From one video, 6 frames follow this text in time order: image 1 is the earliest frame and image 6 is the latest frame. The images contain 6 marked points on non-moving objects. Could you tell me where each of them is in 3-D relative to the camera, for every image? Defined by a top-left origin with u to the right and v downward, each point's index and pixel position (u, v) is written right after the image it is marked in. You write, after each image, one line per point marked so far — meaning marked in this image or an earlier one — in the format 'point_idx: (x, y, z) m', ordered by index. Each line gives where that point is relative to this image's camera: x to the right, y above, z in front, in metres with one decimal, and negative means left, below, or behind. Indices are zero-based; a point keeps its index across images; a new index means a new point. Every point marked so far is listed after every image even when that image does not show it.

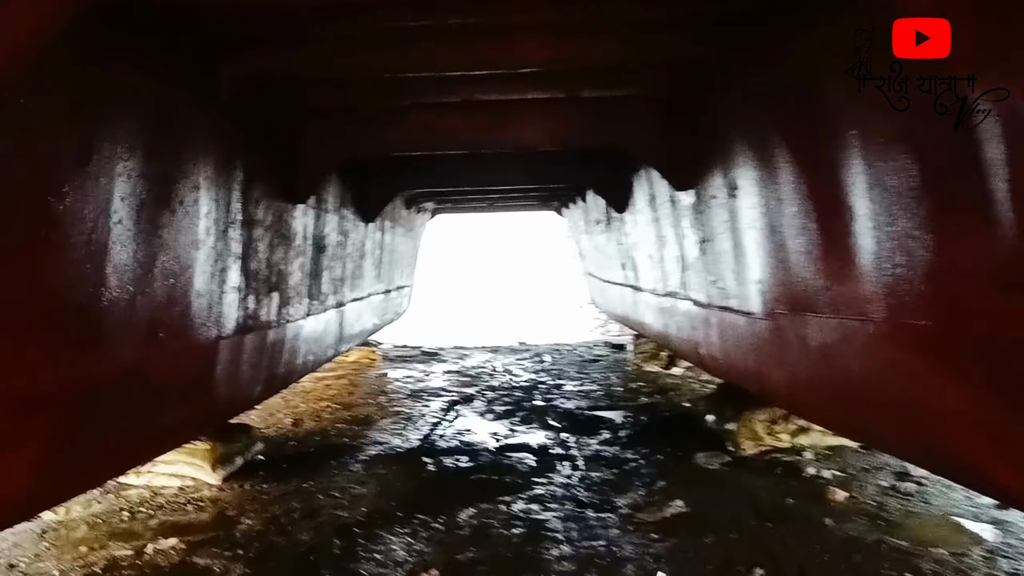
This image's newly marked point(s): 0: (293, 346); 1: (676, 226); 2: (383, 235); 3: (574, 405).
0: (-1.3, -0.3, +4.1) m
1: (+1.0, +0.4, +4.1) m
2: (-1.2, +0.5, +6.3) m
3: (+0.5, -1.0, +5.6) m
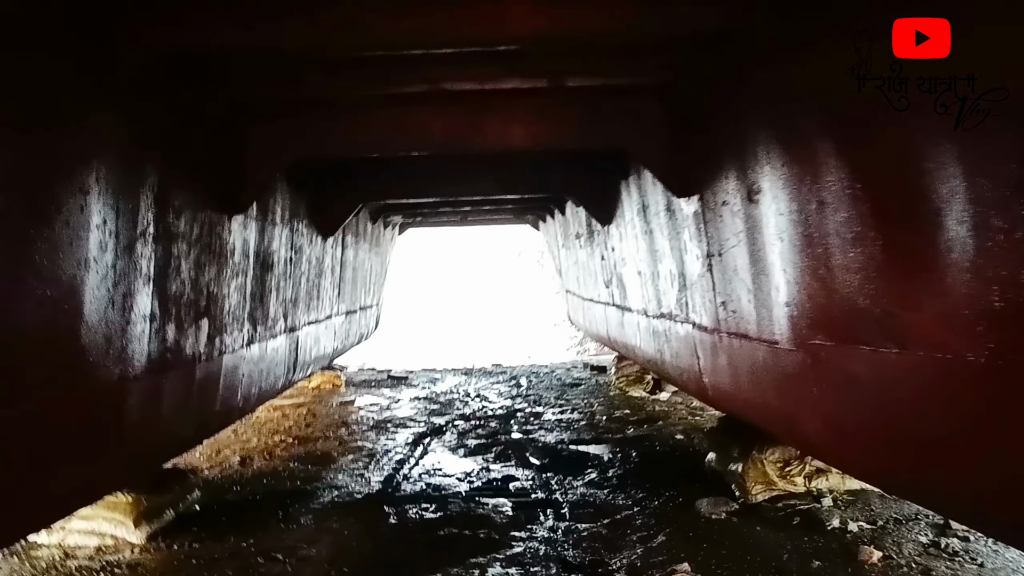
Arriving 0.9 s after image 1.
0: (-1.4, -0.4, +3.5) m
1: (+0.9, +0.3, +3.6) m
2: (-1.5, +0.3, +5.8) m
3: (+0.3, -1.1, +5.1) m
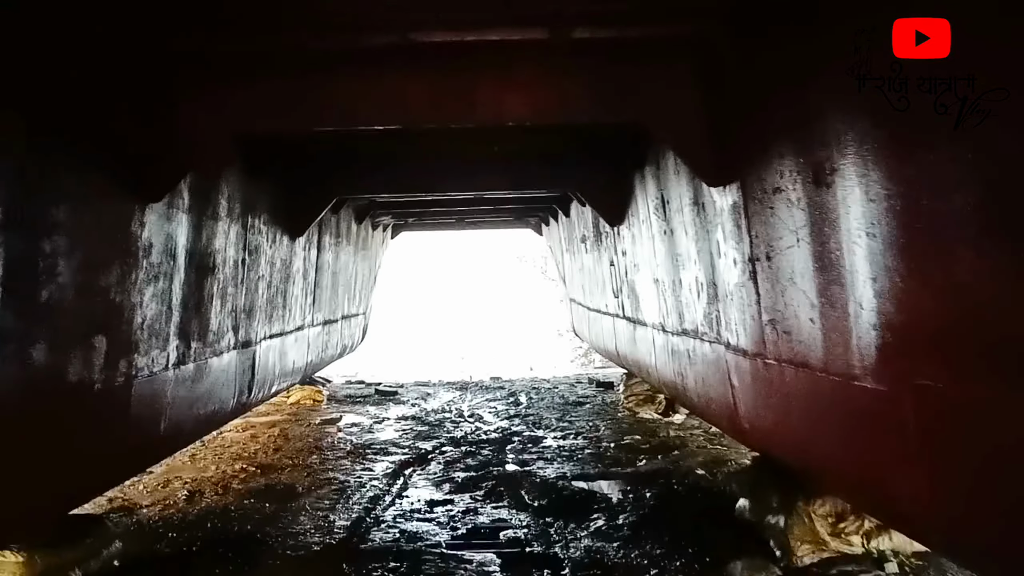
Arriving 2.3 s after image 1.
0: (-1.5, -0.5, +2.8) m
1: (+0.9, +0.2, +3.0) m
2: (-1.5, +0.3, +5.1) m
3: (+0.3, -1.2, +4.4) m
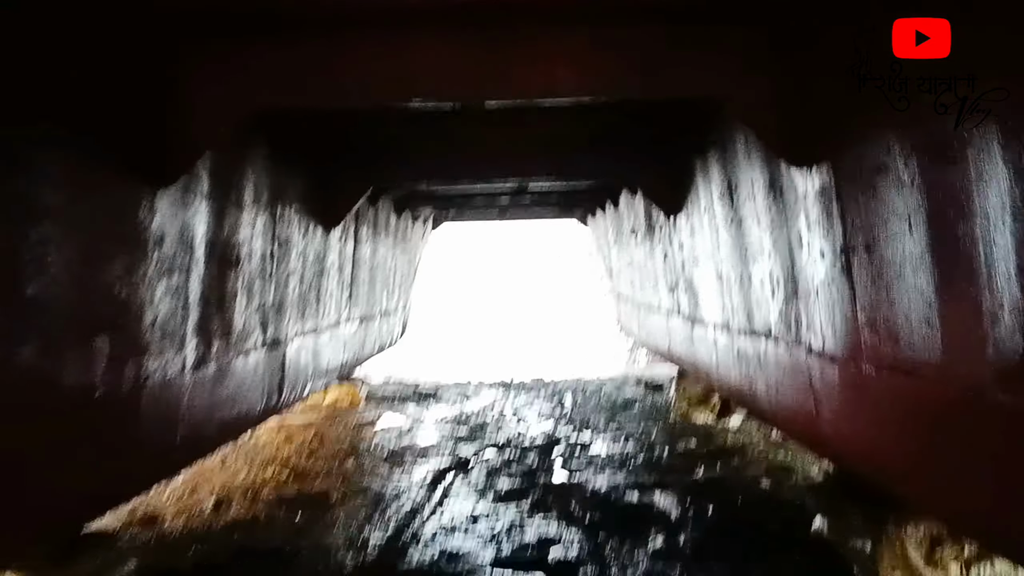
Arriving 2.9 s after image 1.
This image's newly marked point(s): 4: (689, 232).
0: (-1.3, -0.5, +2.6) m
1: (+1.1, +0.2, +2.6) m
2: (-1.1, +0.3, +4.9) m
3: (+0.6, -1.2, +4.0) m
4: (+1.0, +0.3, +4.0) m
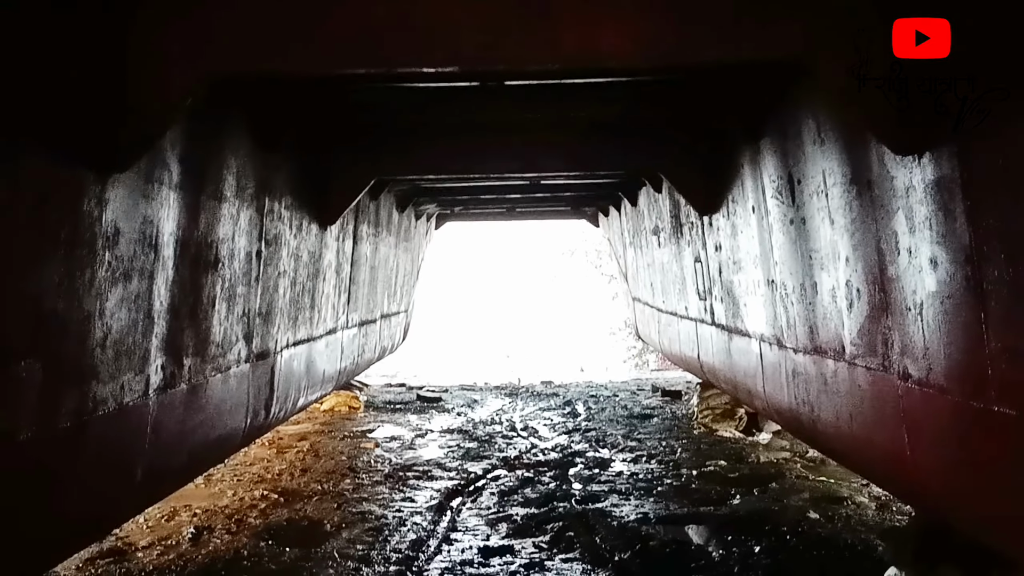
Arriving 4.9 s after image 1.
0: (-1.2, -0.5, +2.2) m
1: (+1.2, +0.2, +2.2) m
2: (-1.0, +0.3, +4.4) m
3: (+0.7, -1.2, +3.6) m
4: (+1.1, +0.3, +3.6) m
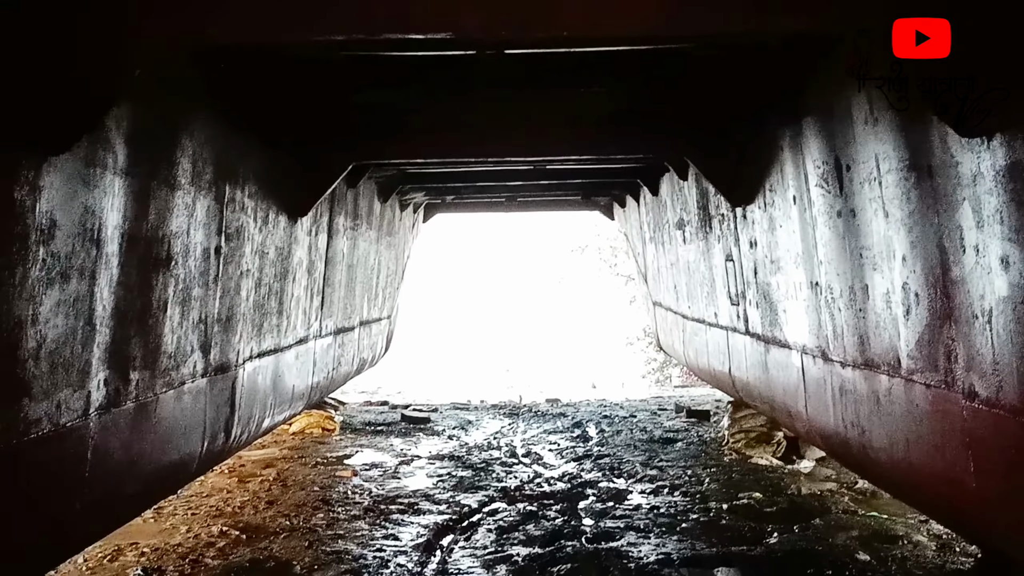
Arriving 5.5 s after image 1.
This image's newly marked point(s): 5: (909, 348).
0: (-1.2, -0.5, +1.7) m
1: (+1.2, +0.2, +1.7) m
2: (-1.0, +0.3, +4.0) m
3: (+0.7, -1.2, +3.1) m
4: (+1.2, +0.3, +3.1) m
5: (+1.2, -0.2, +2.1) m
